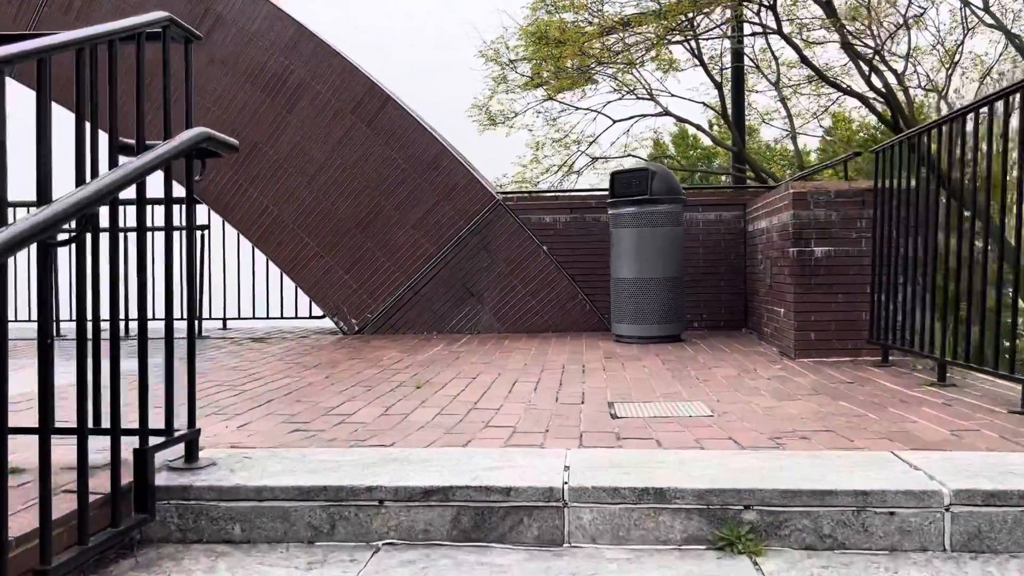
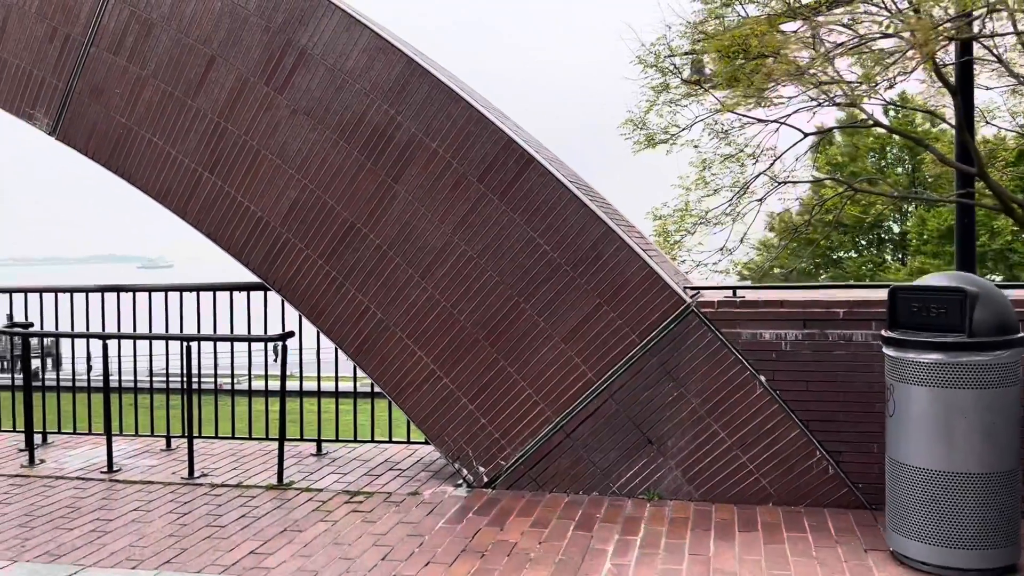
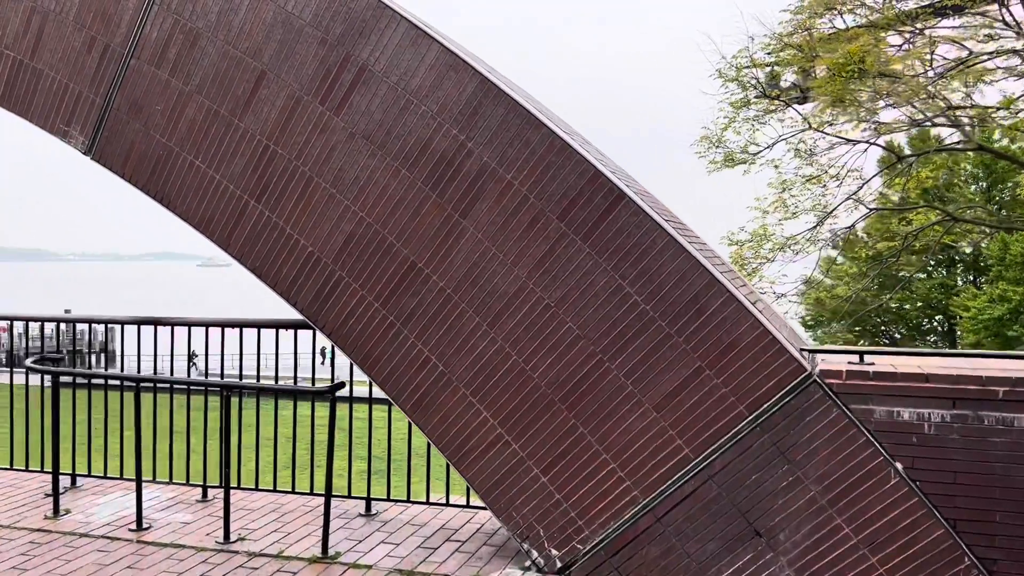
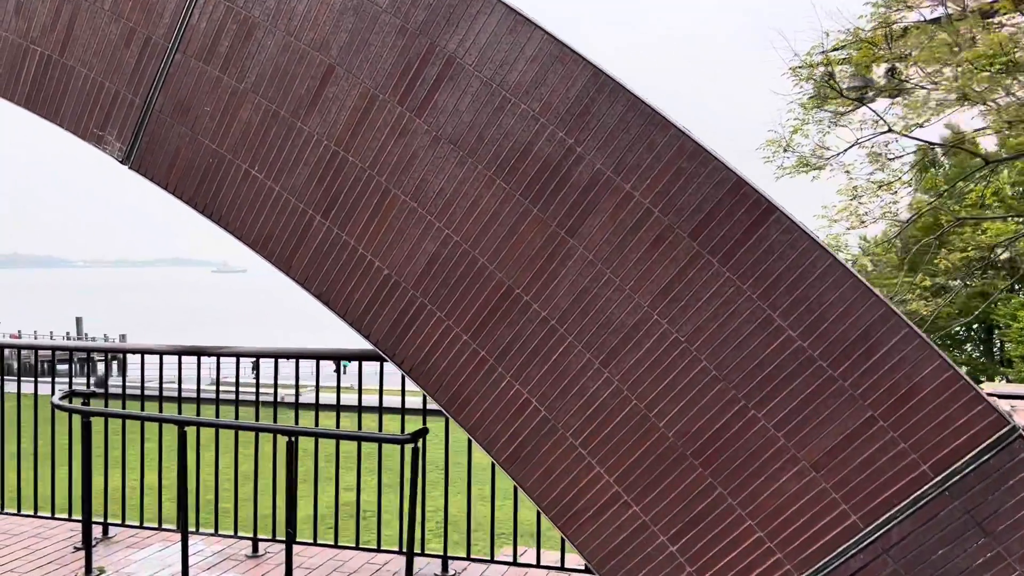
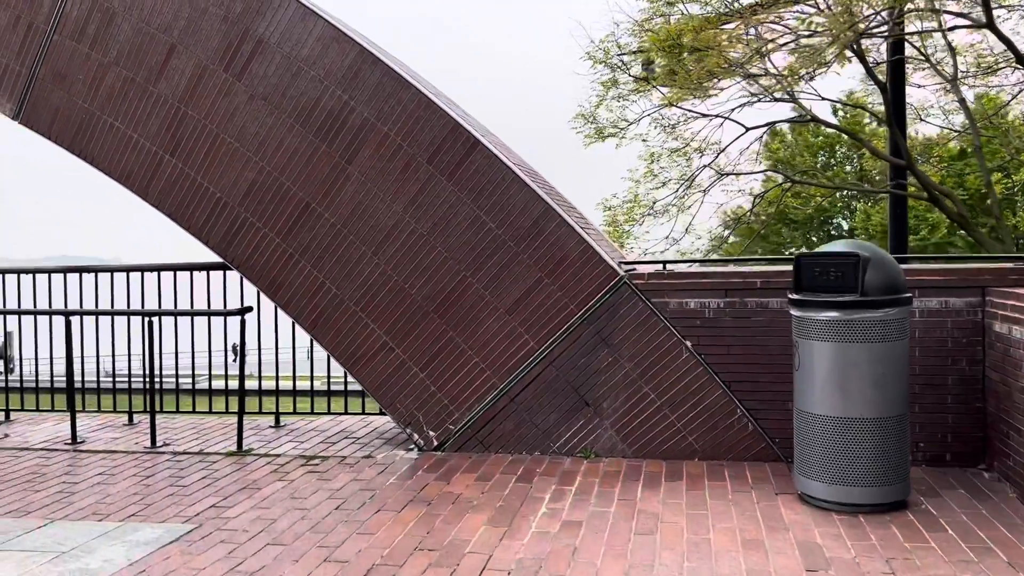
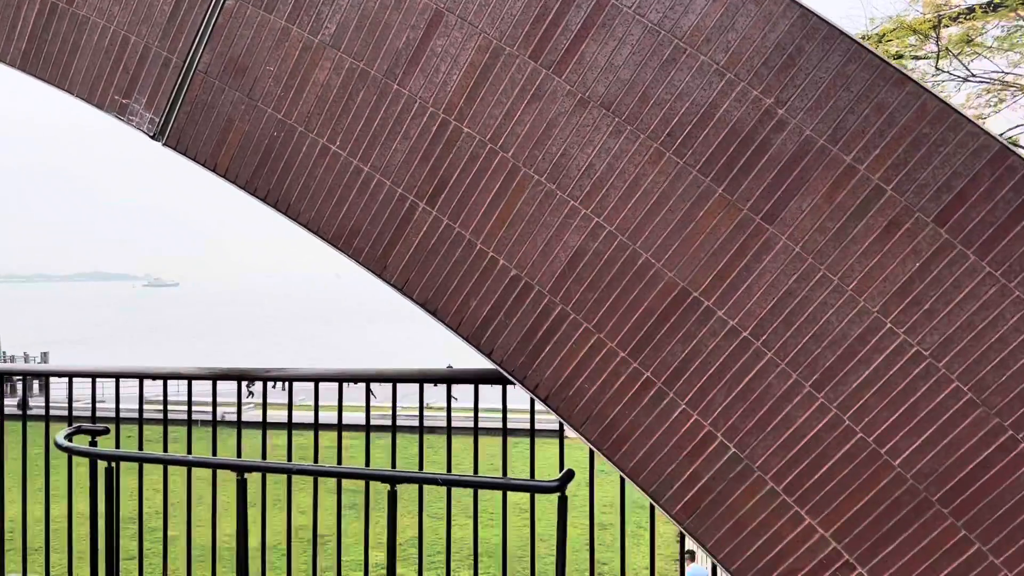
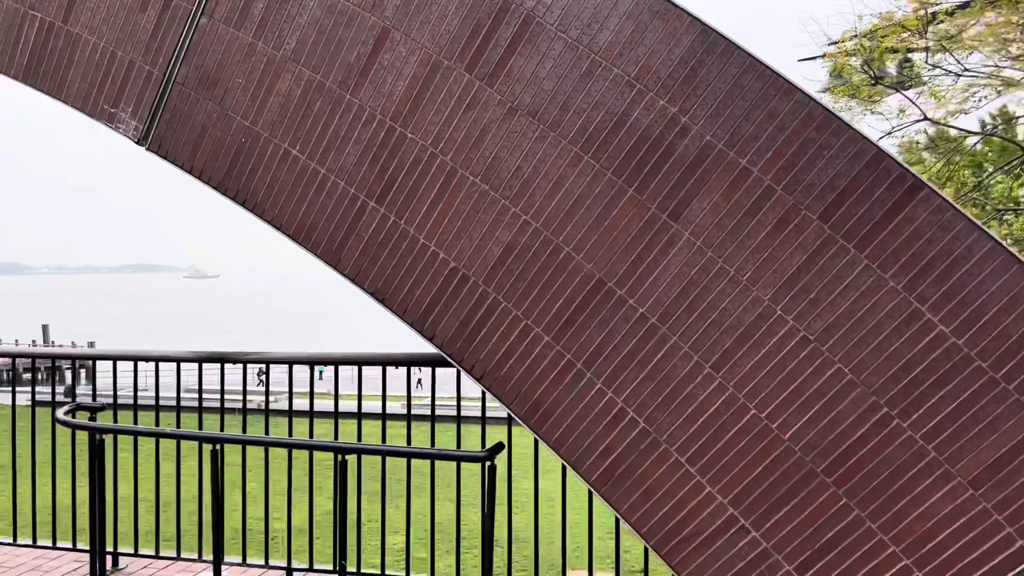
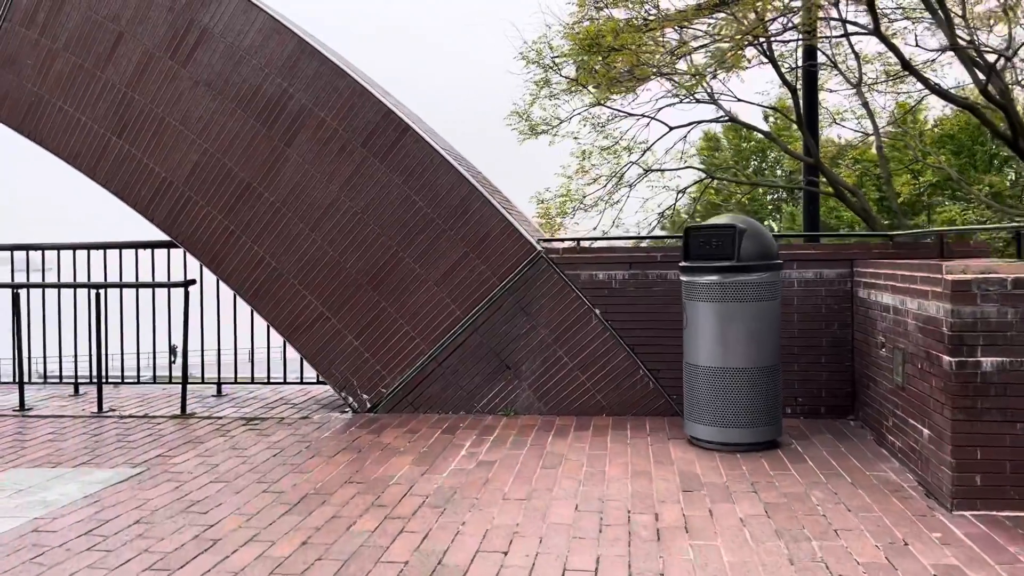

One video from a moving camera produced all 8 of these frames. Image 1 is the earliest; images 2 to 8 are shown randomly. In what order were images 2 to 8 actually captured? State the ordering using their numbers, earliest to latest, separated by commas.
8, 5, 2, 3, 4, 7, 6
